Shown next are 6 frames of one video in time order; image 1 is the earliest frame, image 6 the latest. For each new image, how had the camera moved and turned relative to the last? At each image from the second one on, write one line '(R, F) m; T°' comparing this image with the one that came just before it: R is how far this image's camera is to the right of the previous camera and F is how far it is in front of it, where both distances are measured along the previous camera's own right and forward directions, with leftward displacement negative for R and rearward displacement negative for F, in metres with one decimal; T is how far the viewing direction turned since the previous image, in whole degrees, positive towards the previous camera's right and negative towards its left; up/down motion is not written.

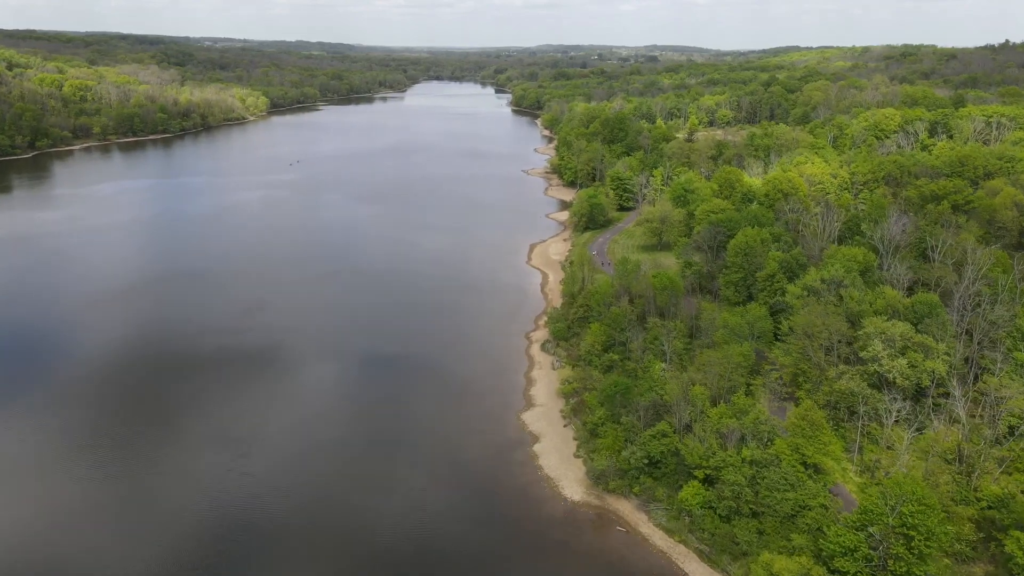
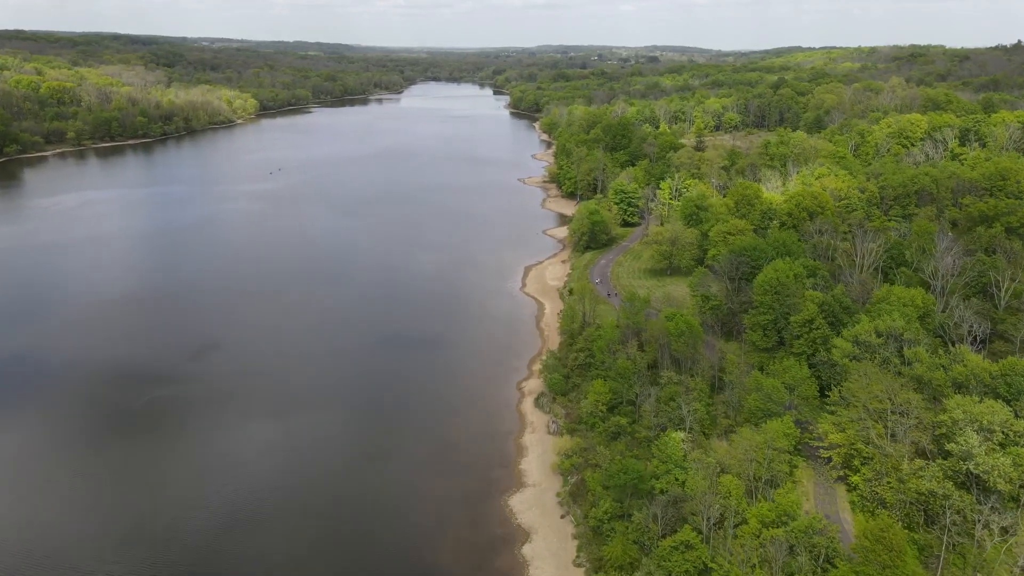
(+0.3, +4.4) m; 0°
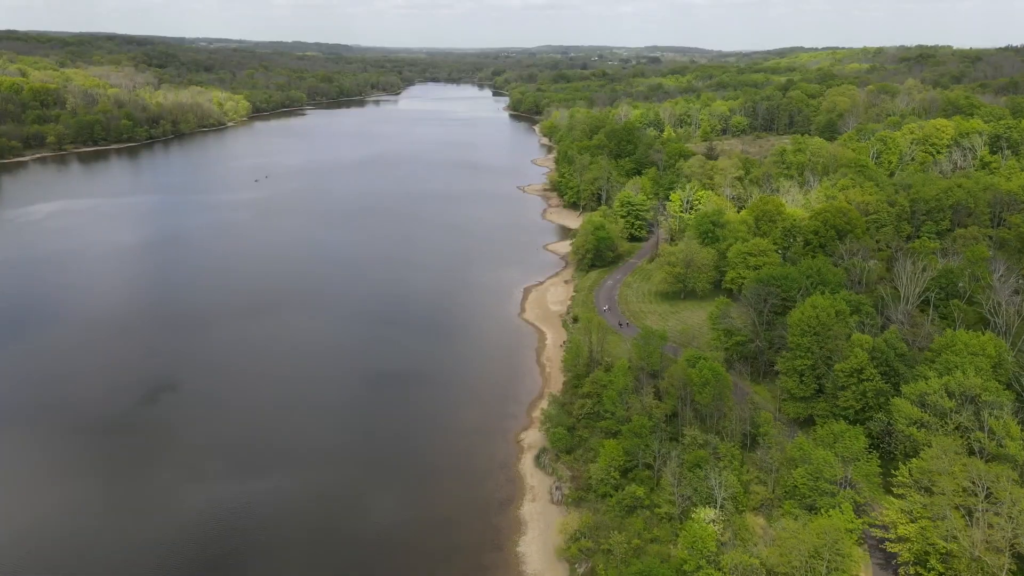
(+0.1, +3.4) m; 0°
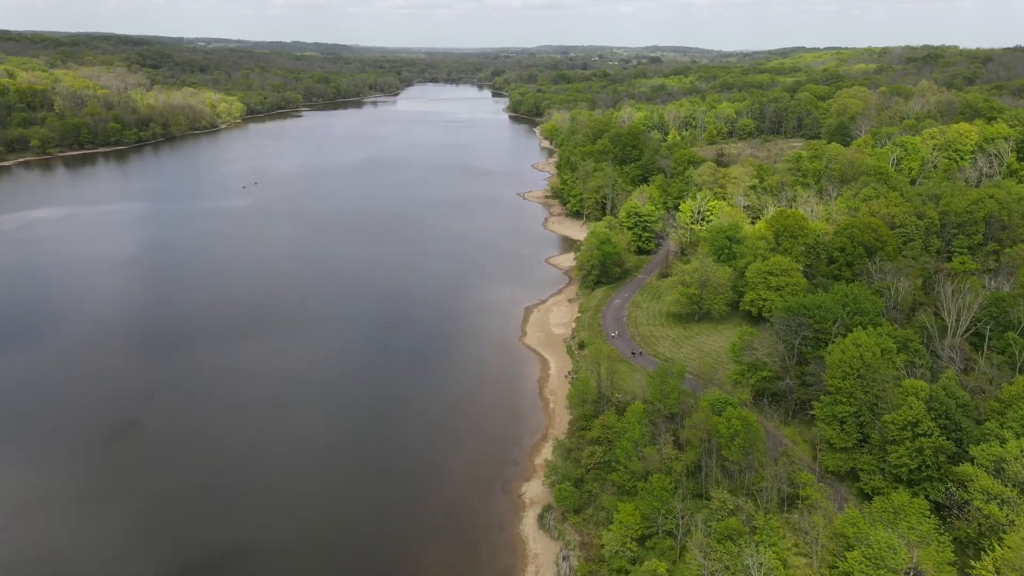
(0.0, +2.6) m; 0°
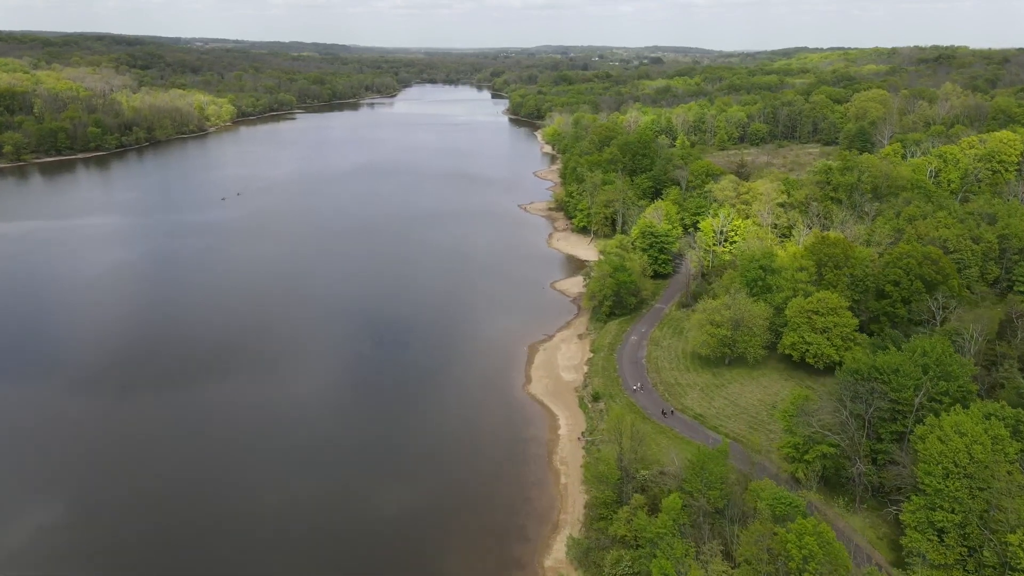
(-0.1, +4.1) m; 0°
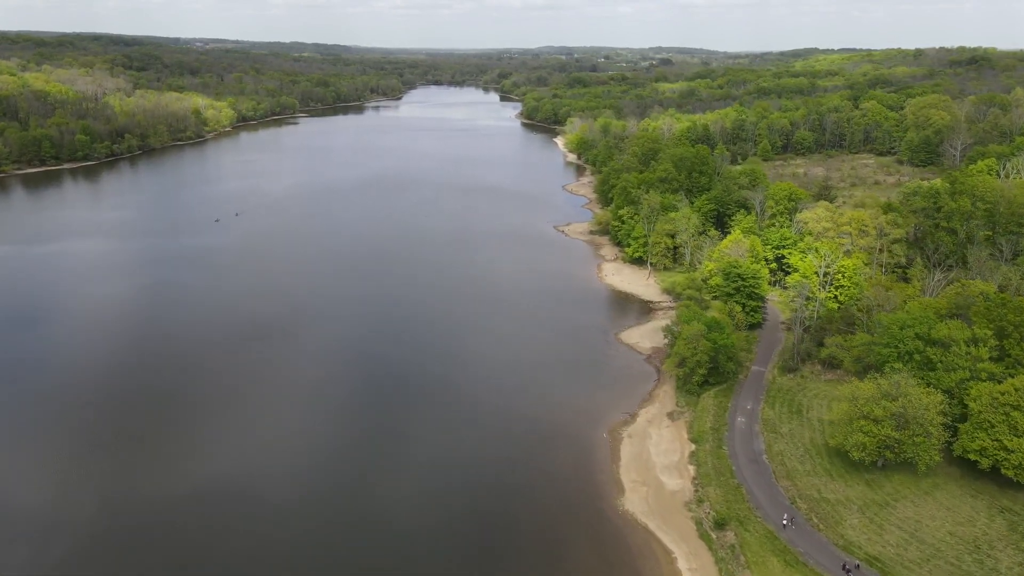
(-2.0, +6.4) m; 0°
